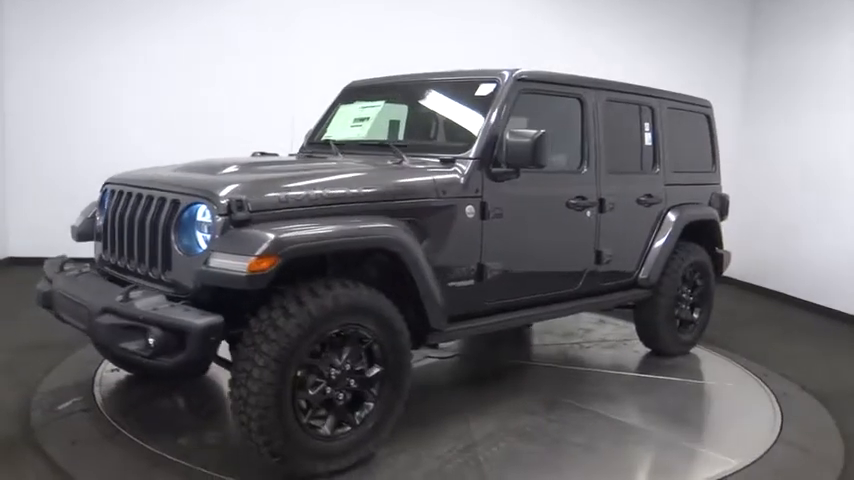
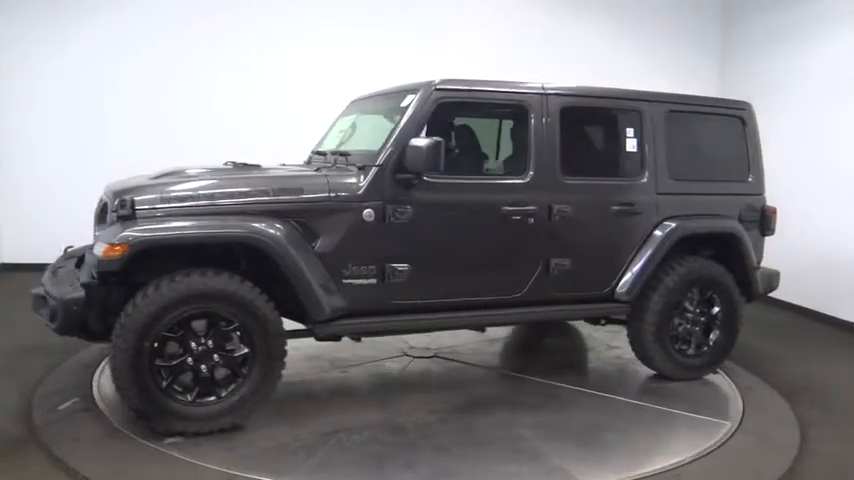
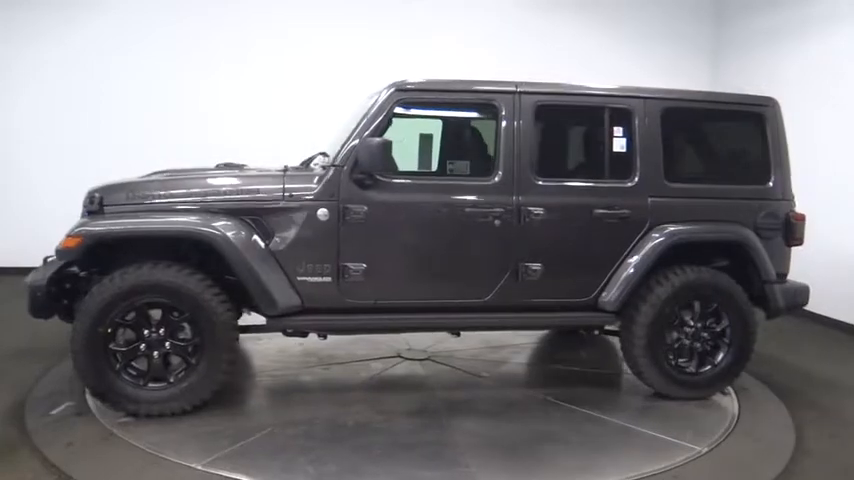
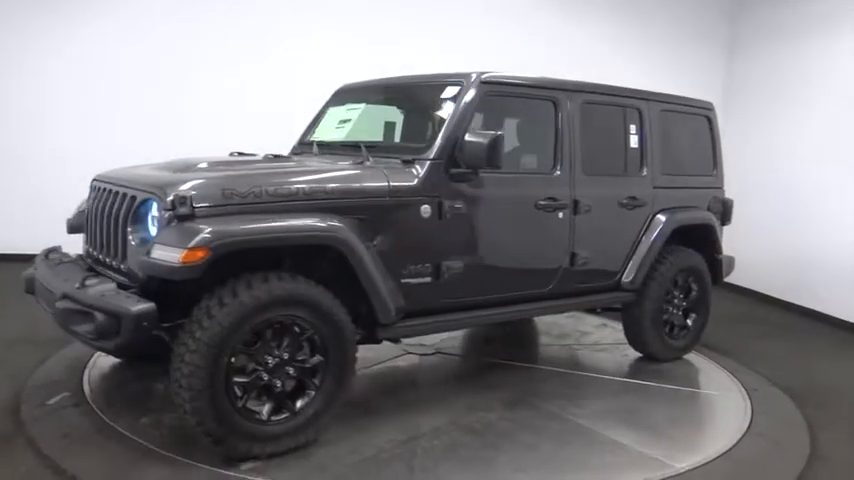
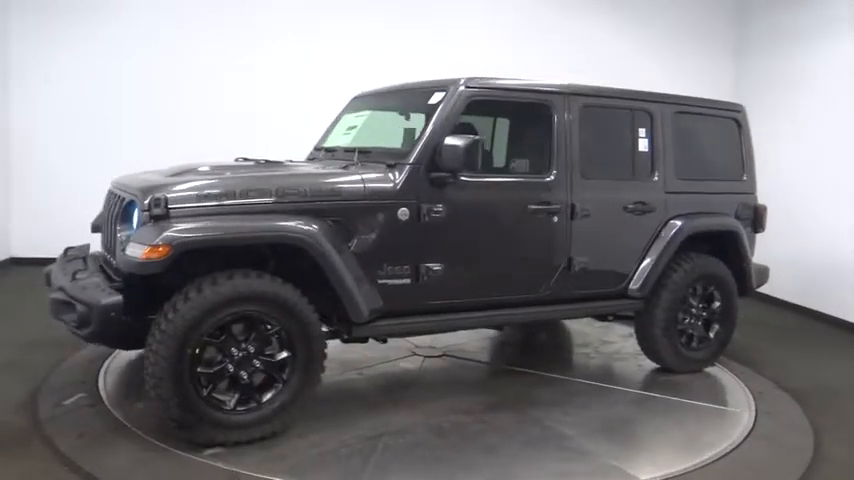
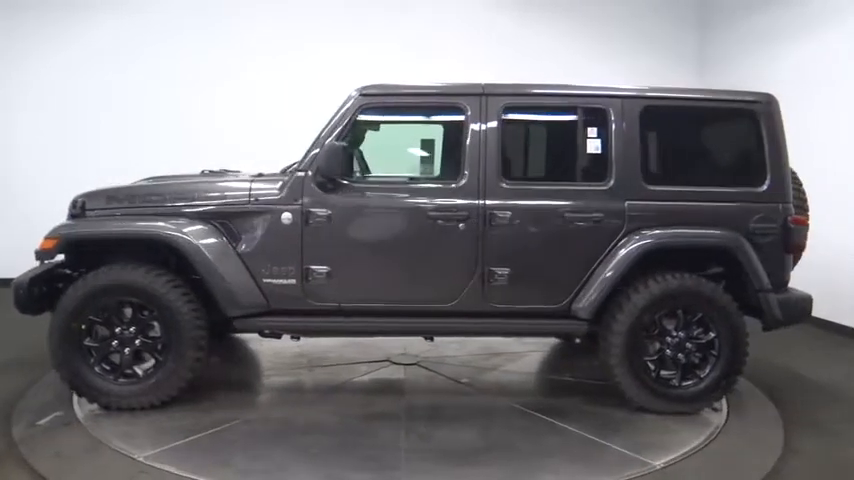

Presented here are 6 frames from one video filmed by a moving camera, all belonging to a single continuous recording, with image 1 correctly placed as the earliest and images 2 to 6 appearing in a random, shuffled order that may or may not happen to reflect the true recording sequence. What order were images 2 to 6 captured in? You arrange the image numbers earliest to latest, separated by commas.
4, 5, 2, 3, 6
